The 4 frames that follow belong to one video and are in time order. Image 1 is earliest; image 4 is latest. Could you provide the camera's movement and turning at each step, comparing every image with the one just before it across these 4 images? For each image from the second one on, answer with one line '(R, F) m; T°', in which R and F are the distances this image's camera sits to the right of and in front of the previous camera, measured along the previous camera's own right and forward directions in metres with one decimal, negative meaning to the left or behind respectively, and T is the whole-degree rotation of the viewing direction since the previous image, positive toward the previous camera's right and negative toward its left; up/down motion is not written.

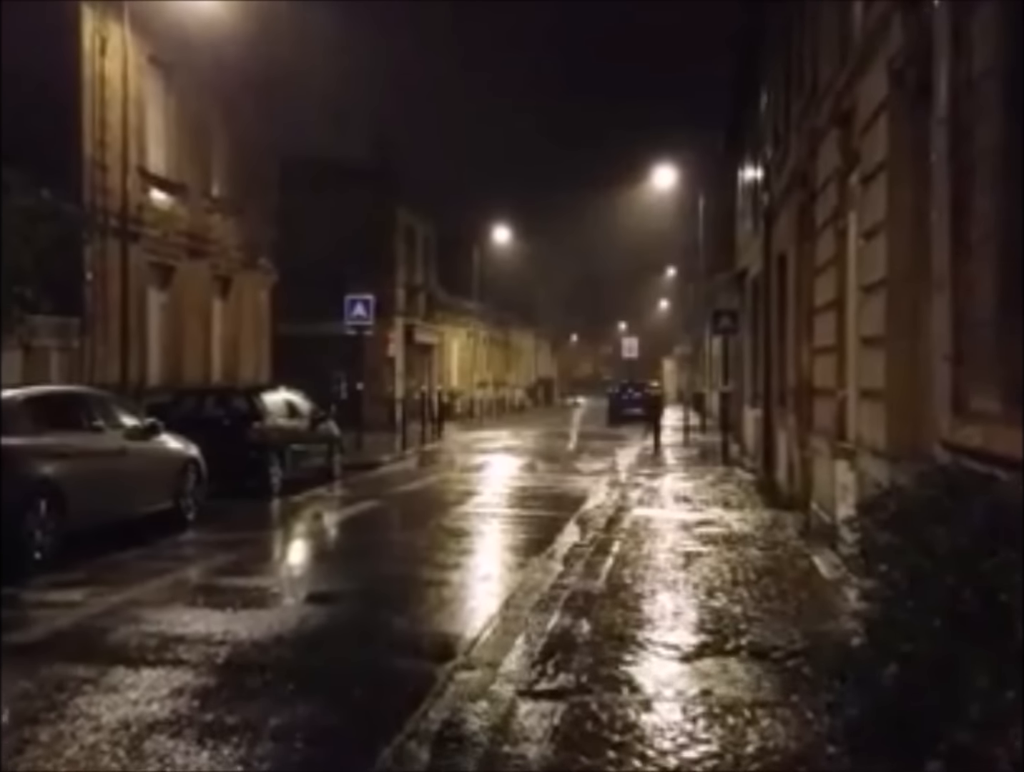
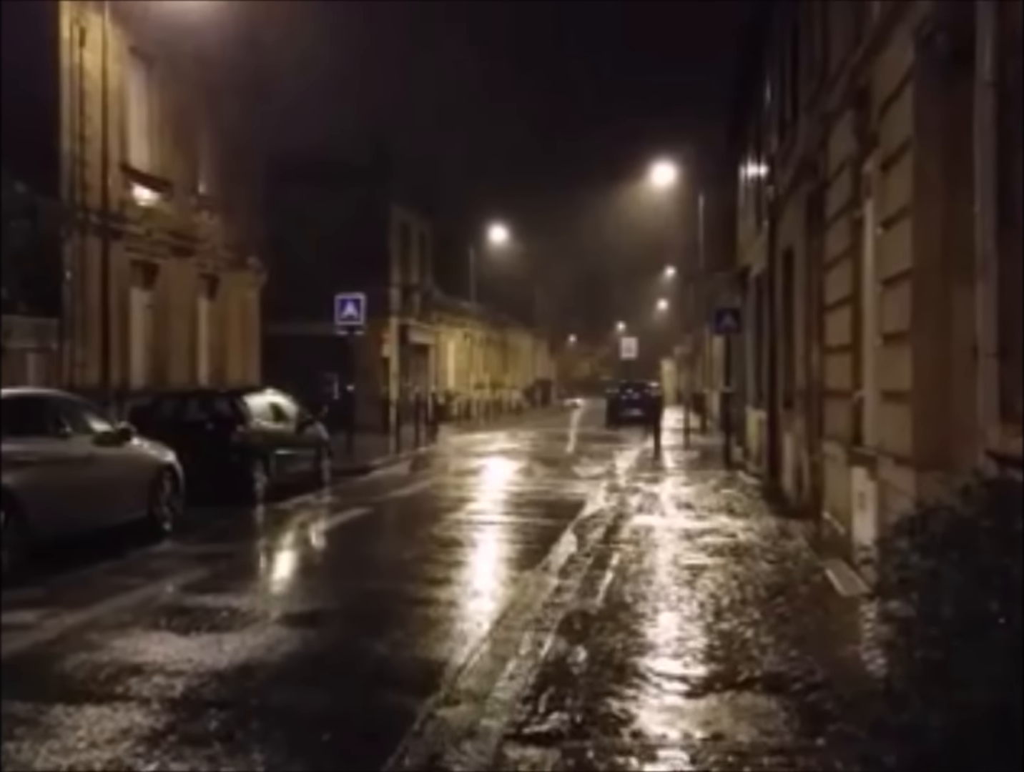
(+0.1, +0.9) m; 0°
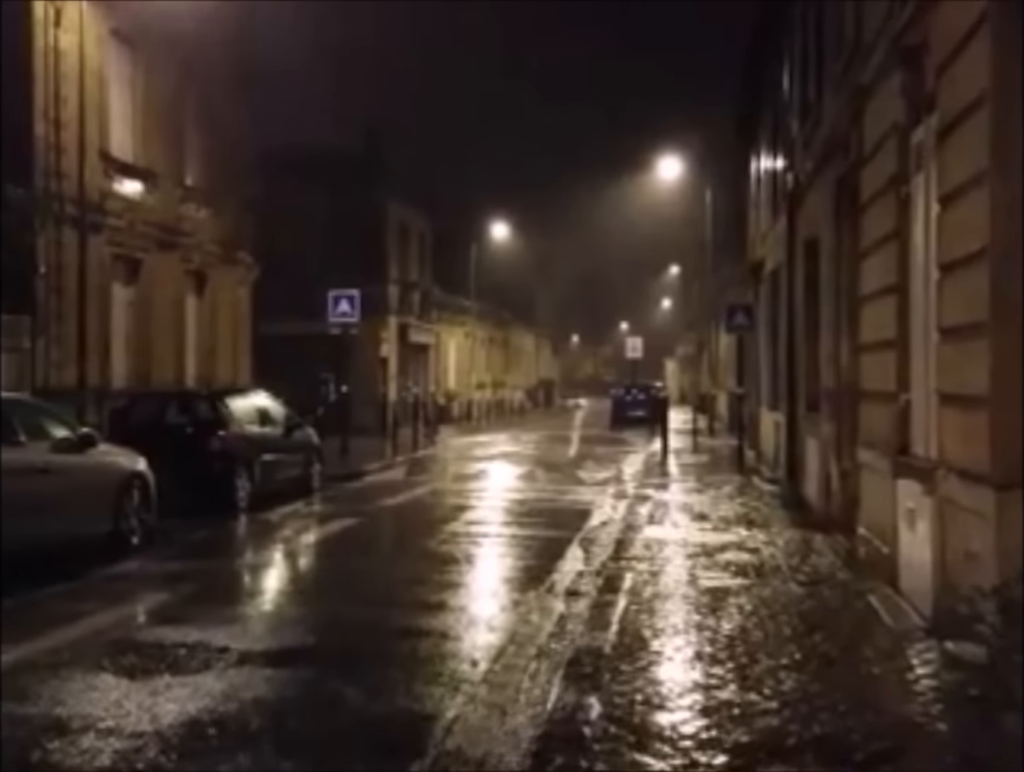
(0.0, +1.5) m; 0°
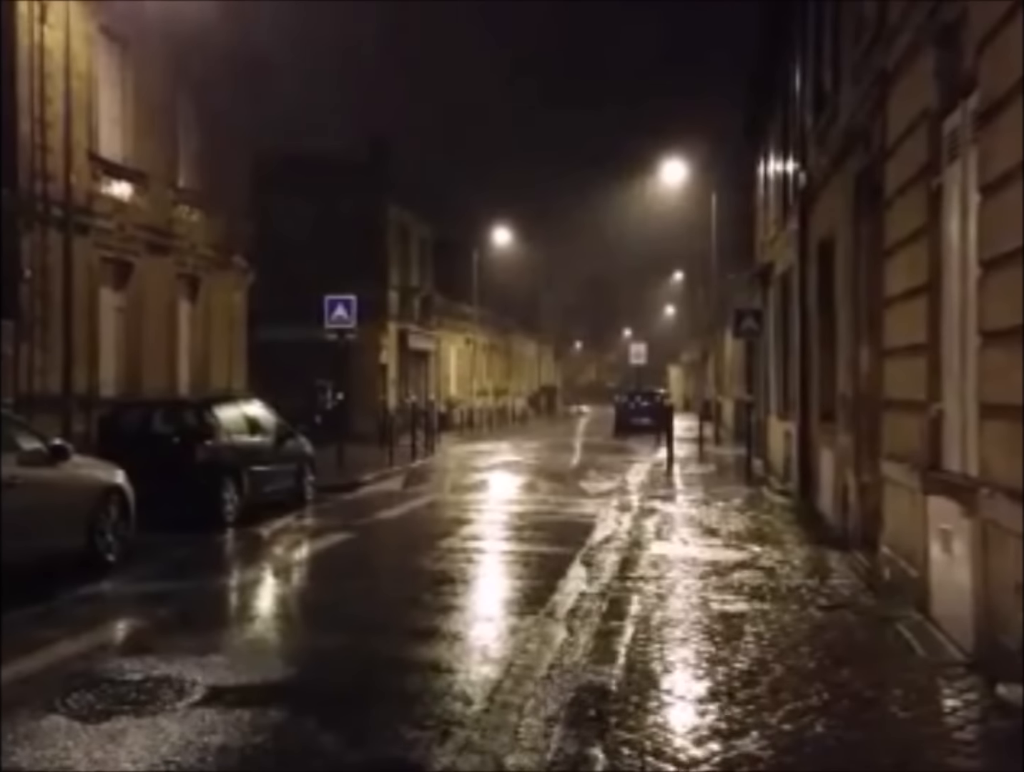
(0.0, +0.9) m; 0°
